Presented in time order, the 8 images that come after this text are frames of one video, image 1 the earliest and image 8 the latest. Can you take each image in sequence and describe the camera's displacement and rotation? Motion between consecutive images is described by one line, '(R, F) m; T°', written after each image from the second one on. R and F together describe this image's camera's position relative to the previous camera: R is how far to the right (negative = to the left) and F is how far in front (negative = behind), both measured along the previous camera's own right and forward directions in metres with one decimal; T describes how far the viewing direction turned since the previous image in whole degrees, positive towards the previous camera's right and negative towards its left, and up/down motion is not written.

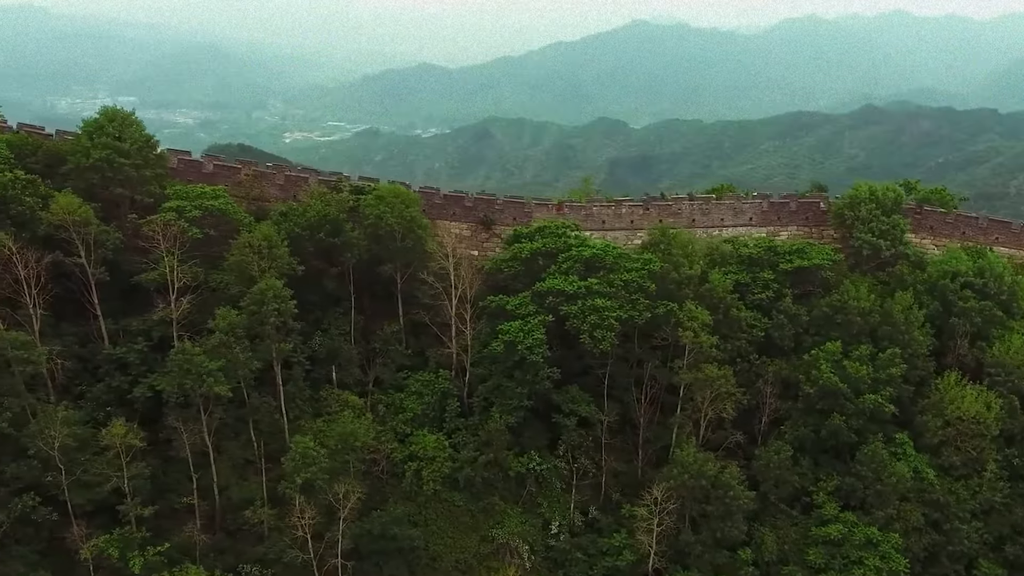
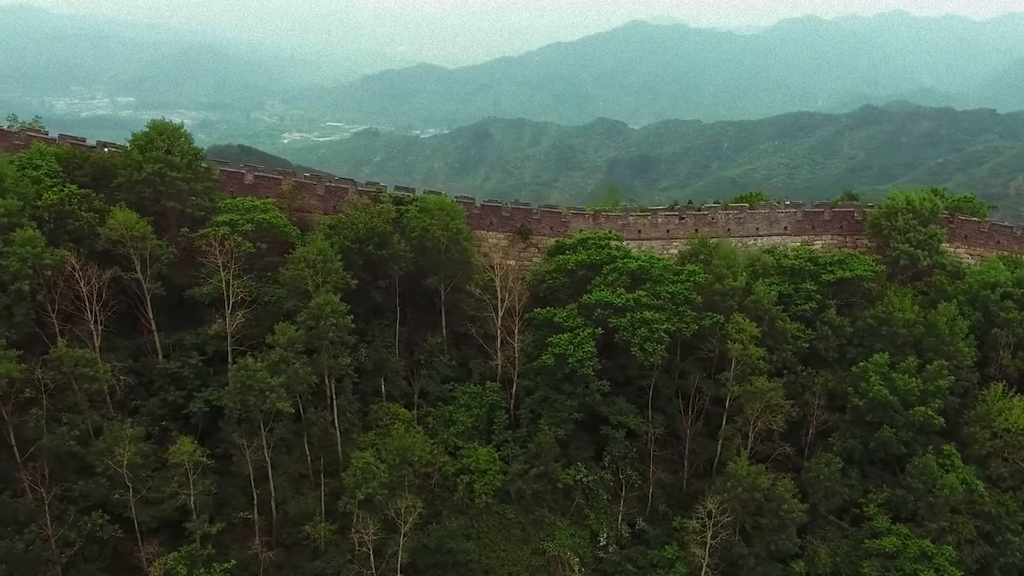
(-0.5, 0.0) m; 0°
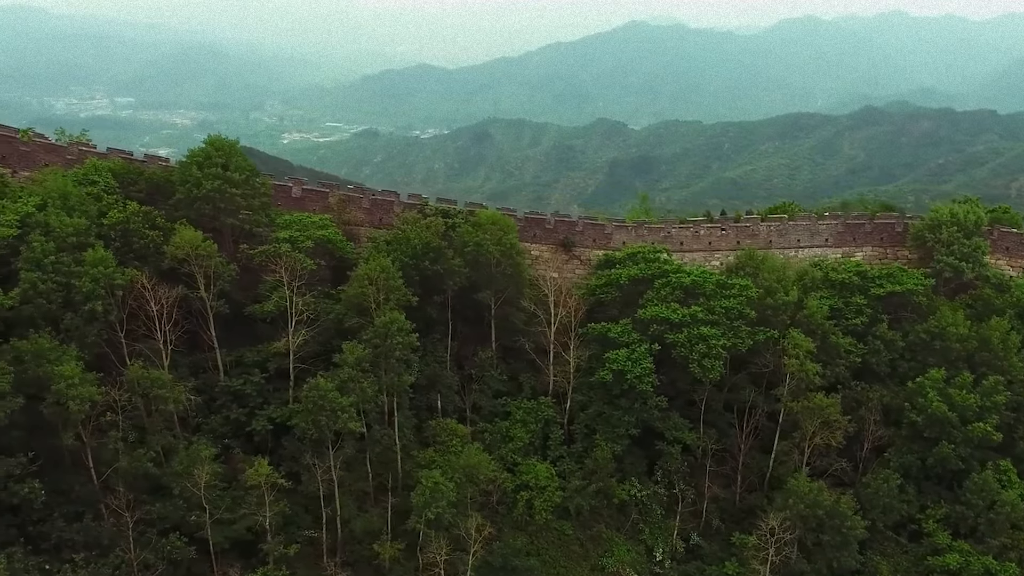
(-0.6, 0.0) m; 0°
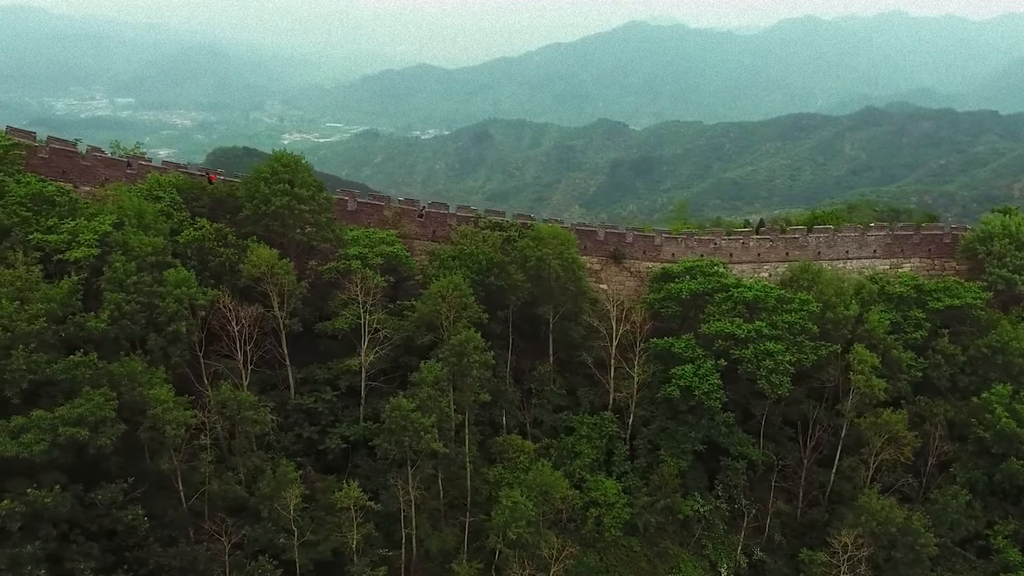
(-0.7, 0.0) m; 0°
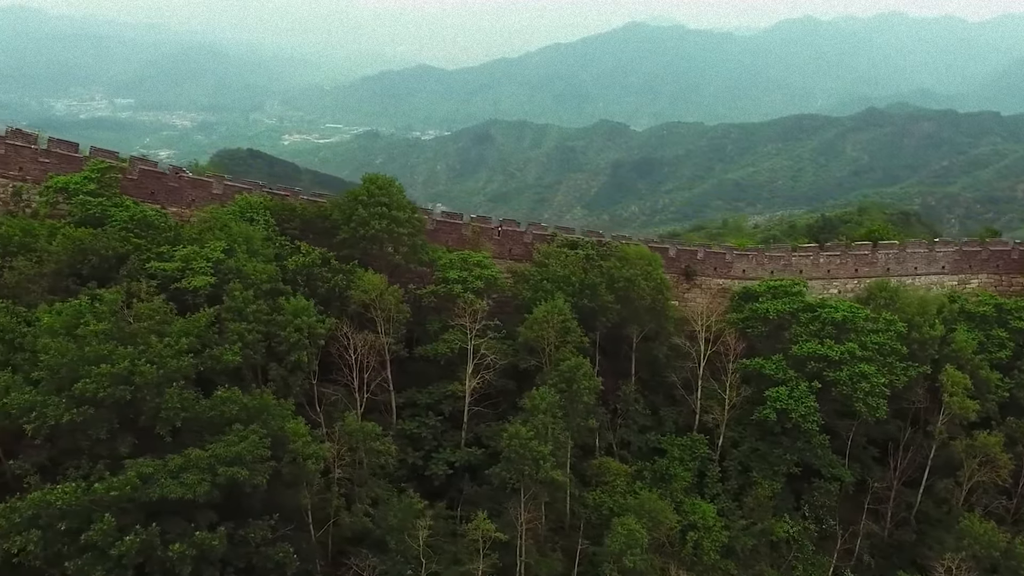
(-1.0, 0.0) m; 0°
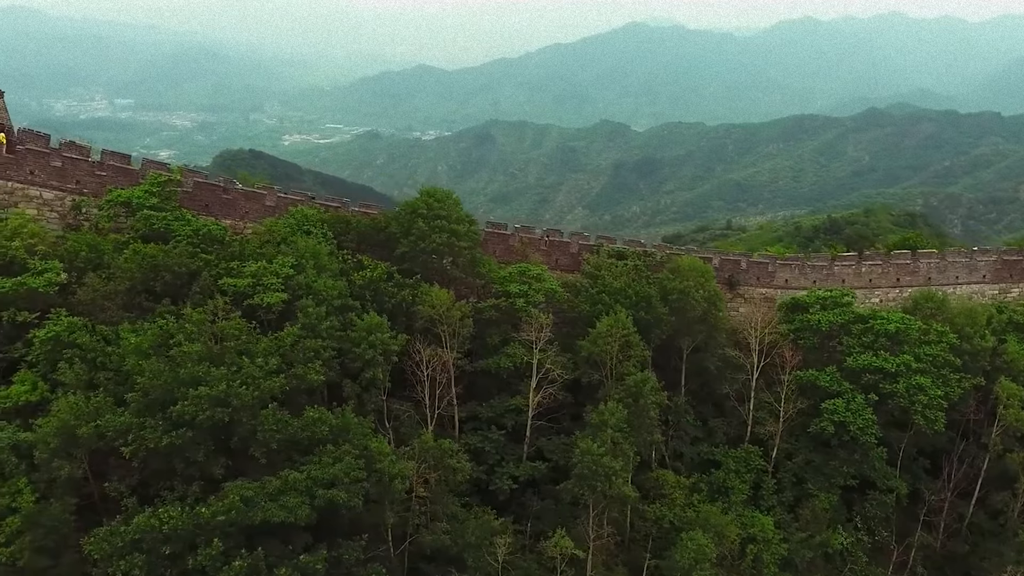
(-0.6, 0.0) m; 0°
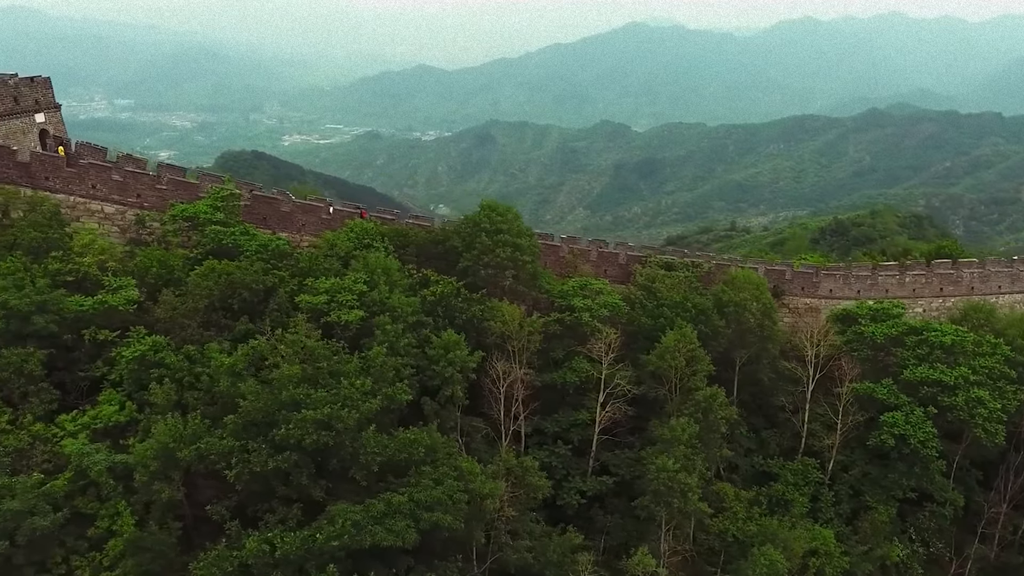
(-0.7, 0.0) m; 0°
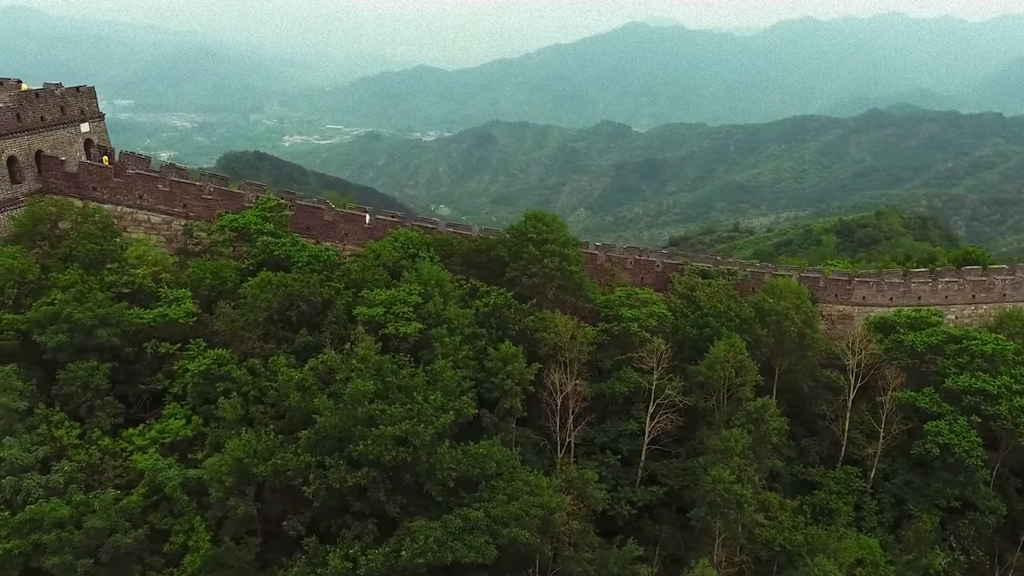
(-0.5, 0.0) m; 0°
